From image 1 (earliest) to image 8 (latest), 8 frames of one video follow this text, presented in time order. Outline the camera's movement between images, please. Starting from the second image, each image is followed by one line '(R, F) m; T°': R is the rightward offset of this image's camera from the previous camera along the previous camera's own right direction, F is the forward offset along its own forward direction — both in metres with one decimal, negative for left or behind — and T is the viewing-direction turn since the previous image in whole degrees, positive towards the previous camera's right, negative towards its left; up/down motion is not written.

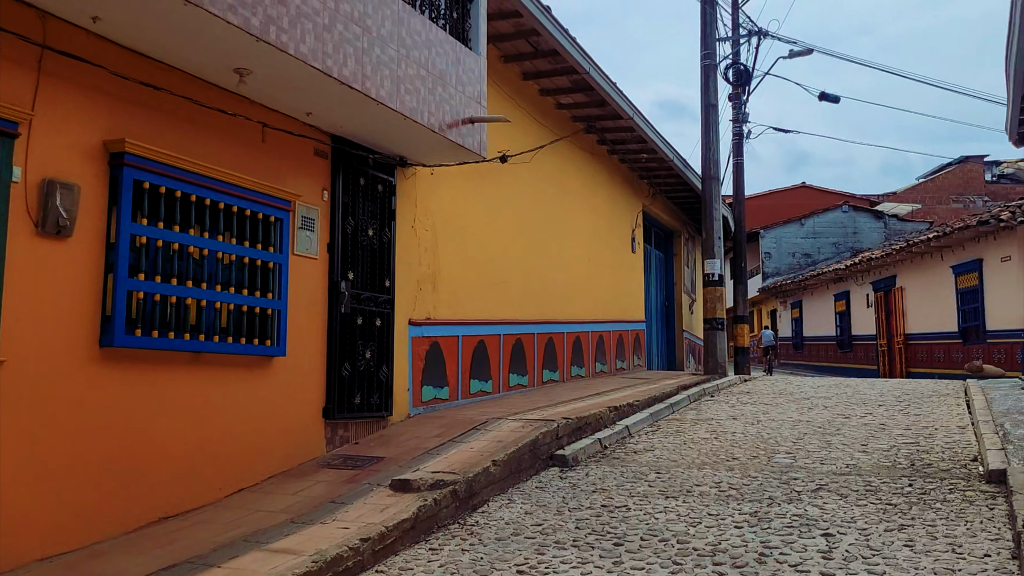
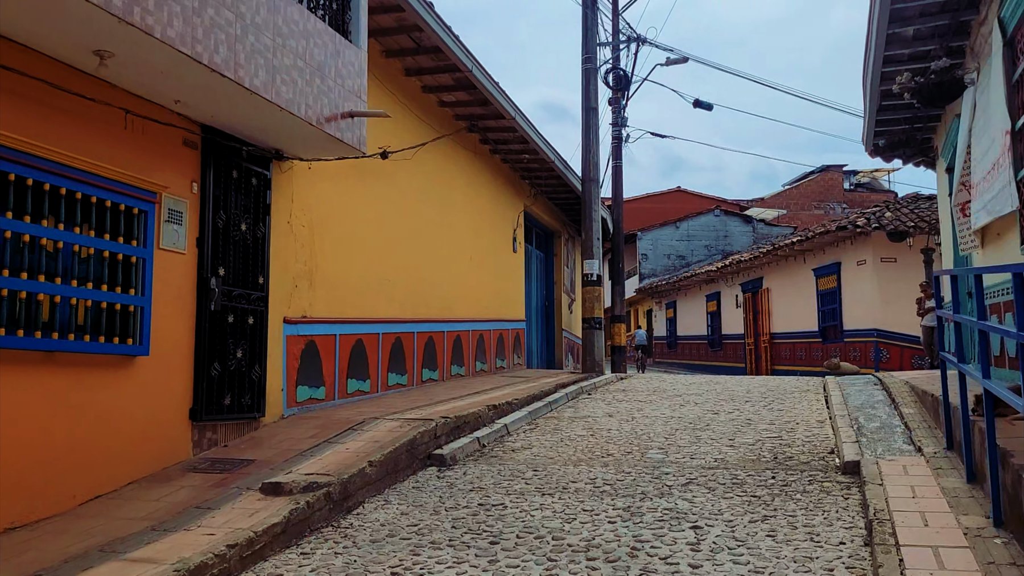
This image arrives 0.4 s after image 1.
(0.0, 0.0) m; +8°
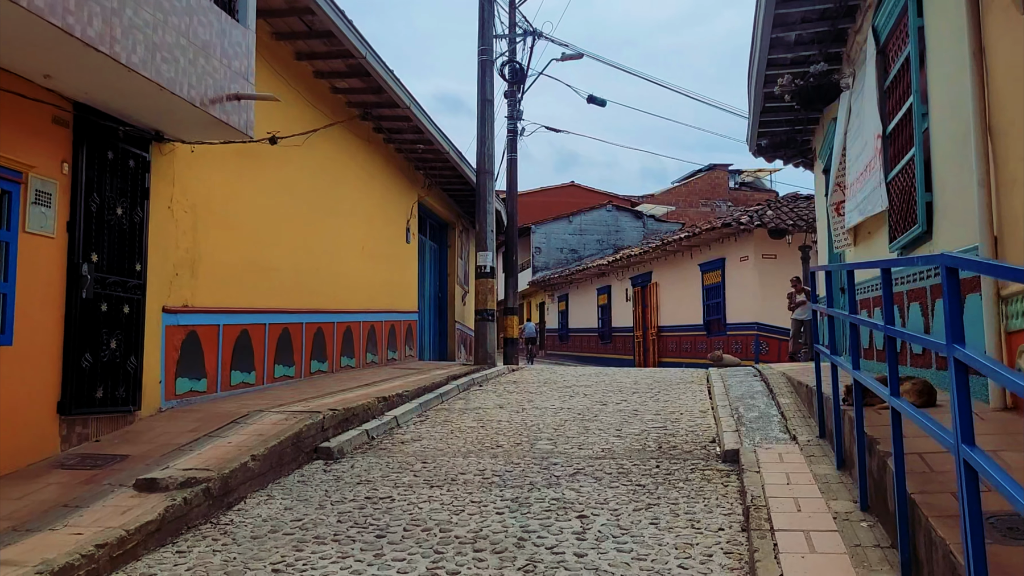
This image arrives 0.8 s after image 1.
(0.0, 0.0) m; +7°
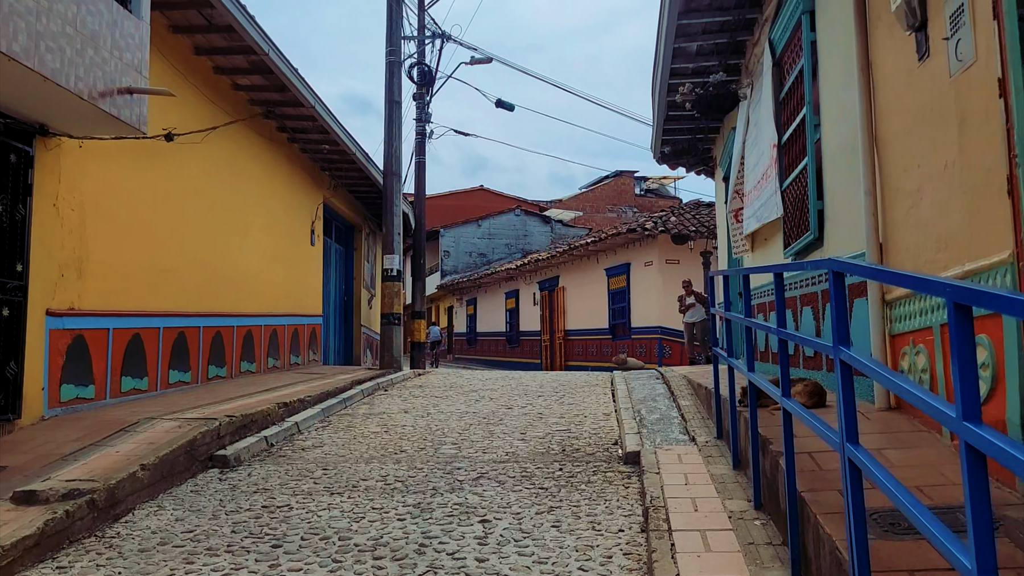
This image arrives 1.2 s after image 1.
(0.0, 0.0) m; +6°
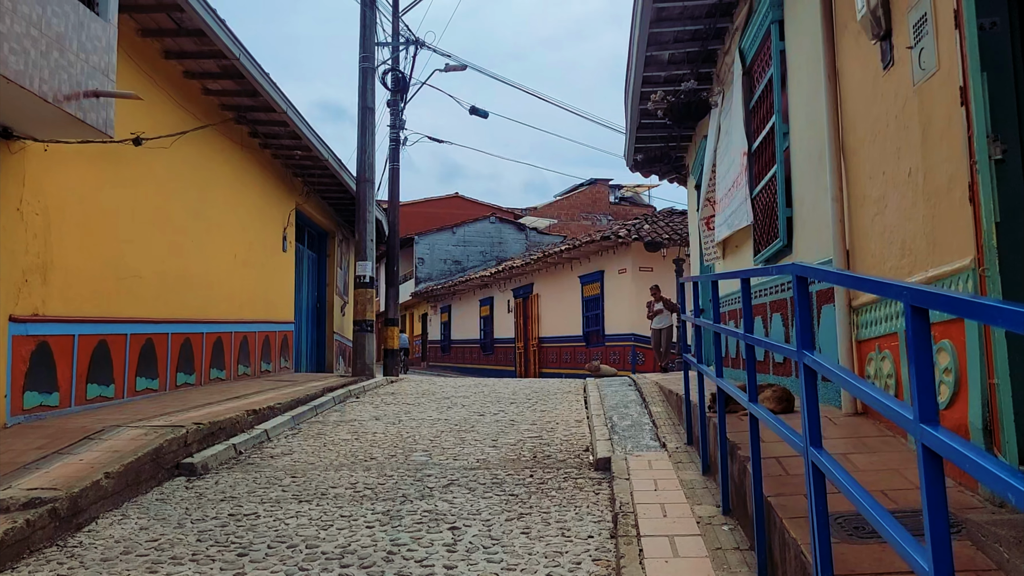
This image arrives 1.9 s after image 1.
(0.0, 0.0) m; +2°
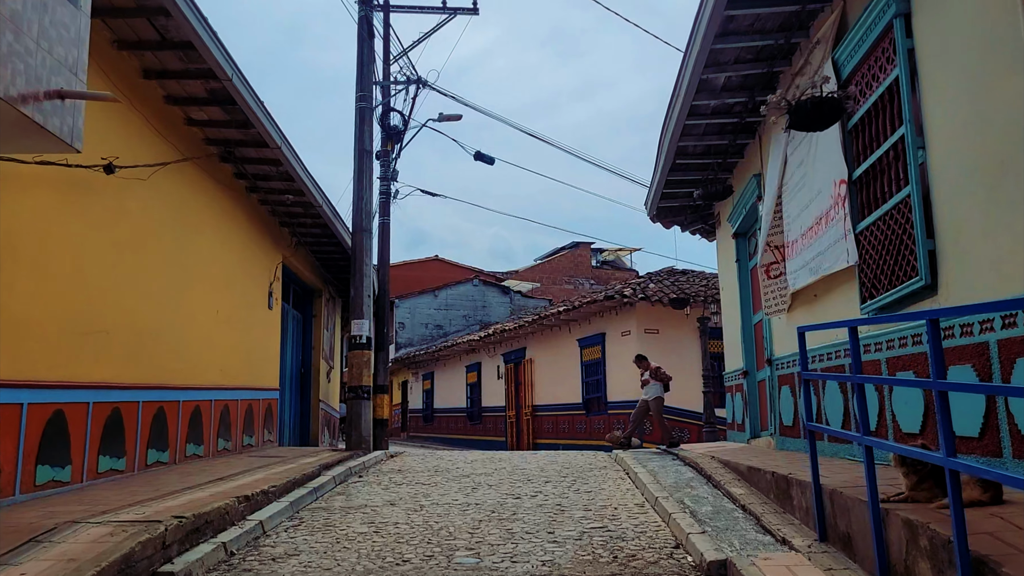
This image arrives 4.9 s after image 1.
(-0.5, +1.2) m; +2°
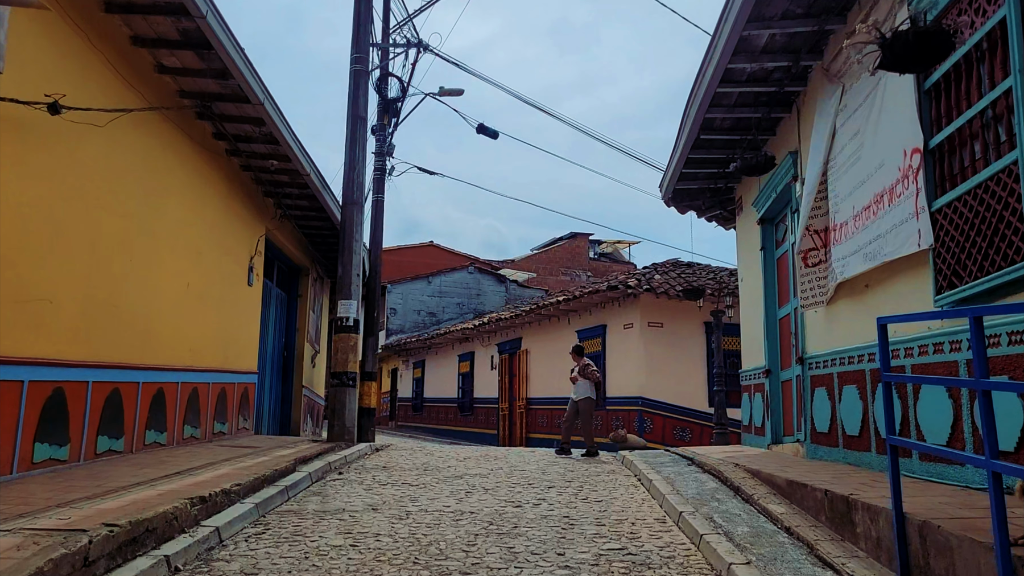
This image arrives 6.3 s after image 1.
(-0.1, +0.8) m; 0°
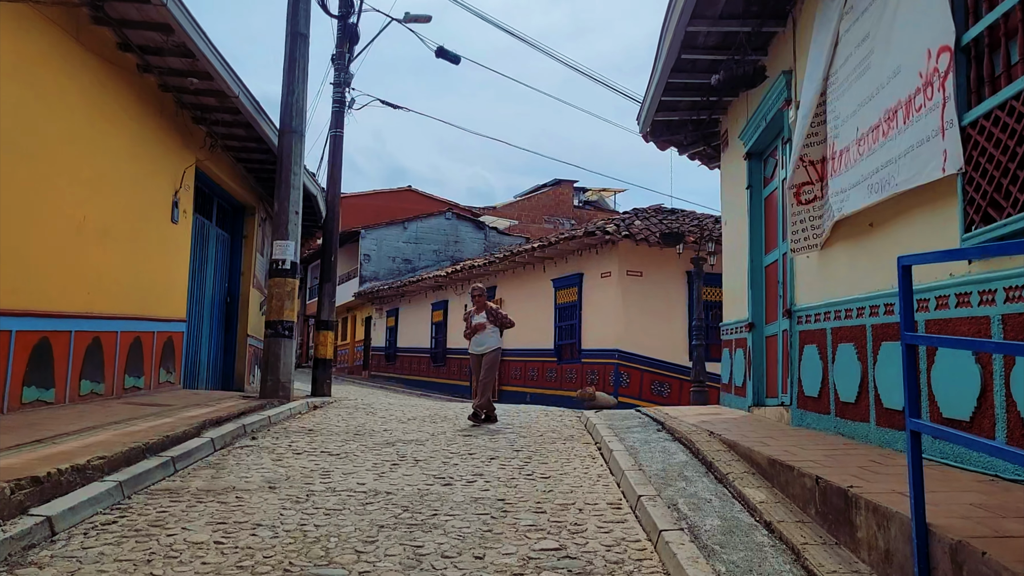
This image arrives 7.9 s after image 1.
(+0.3, +1.0) m; +1°
